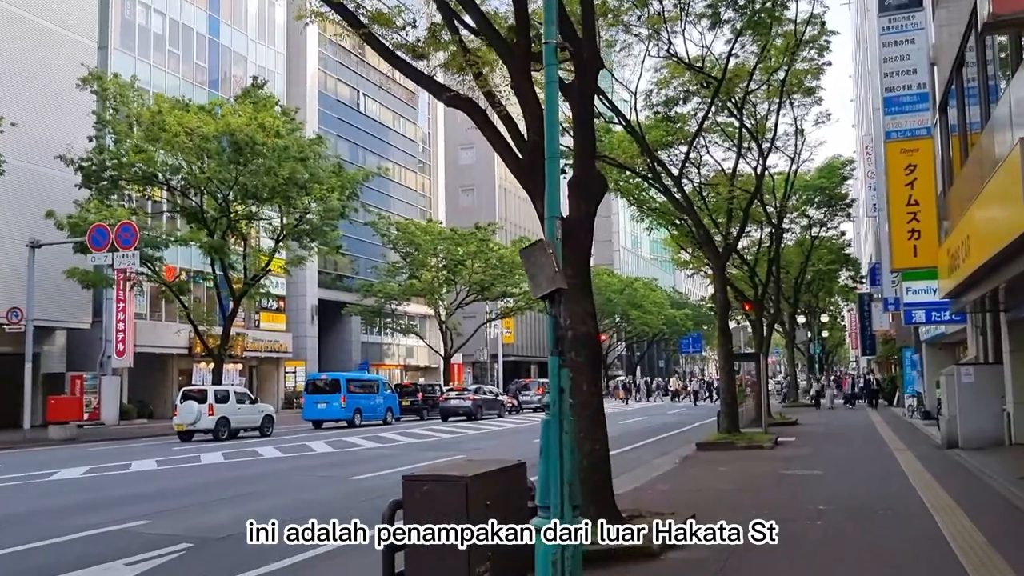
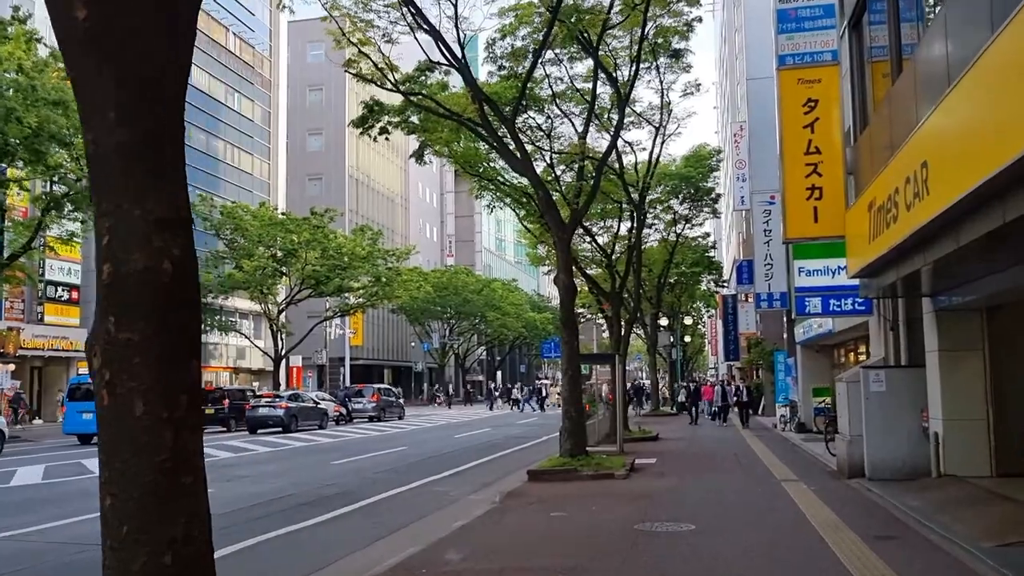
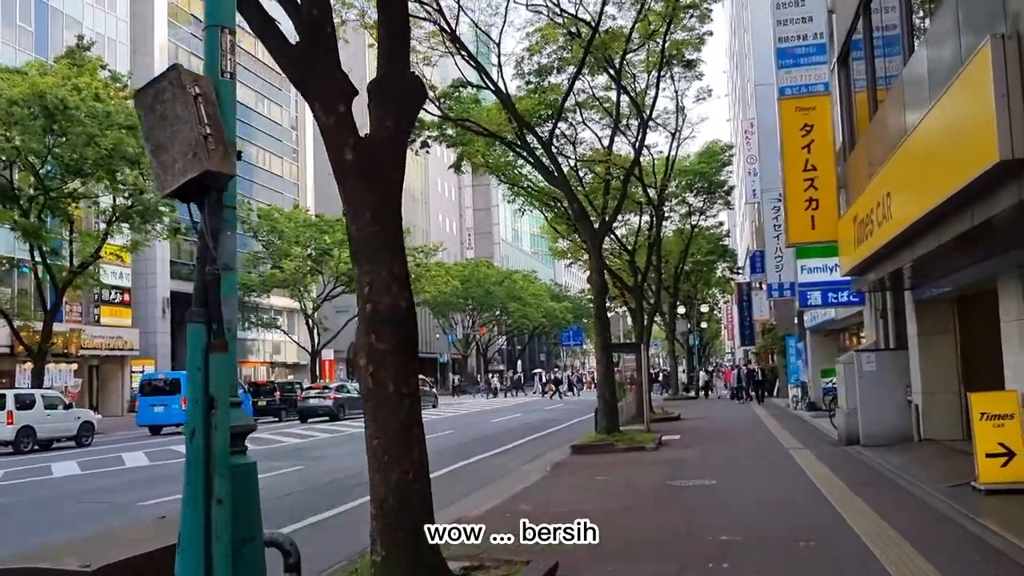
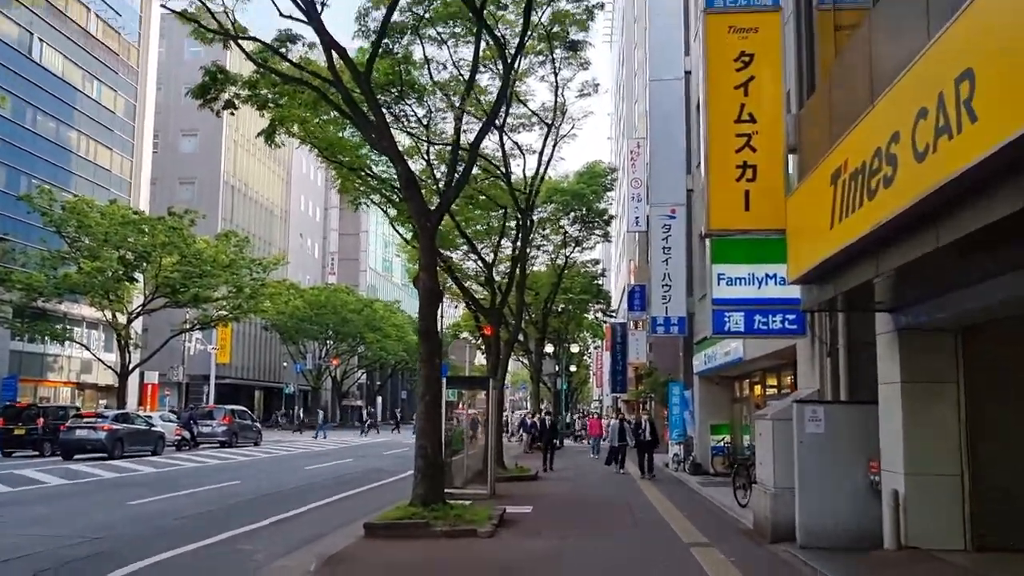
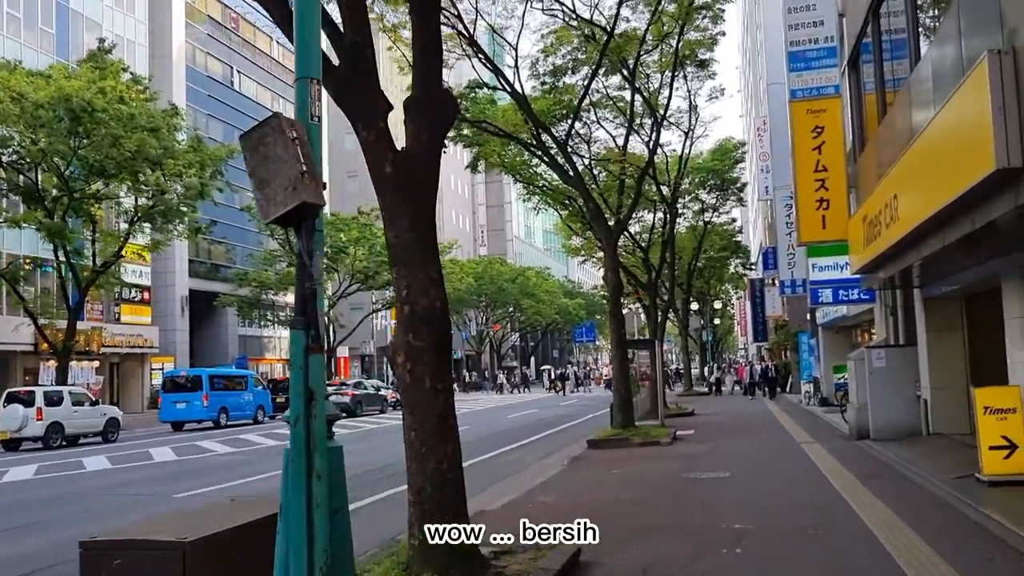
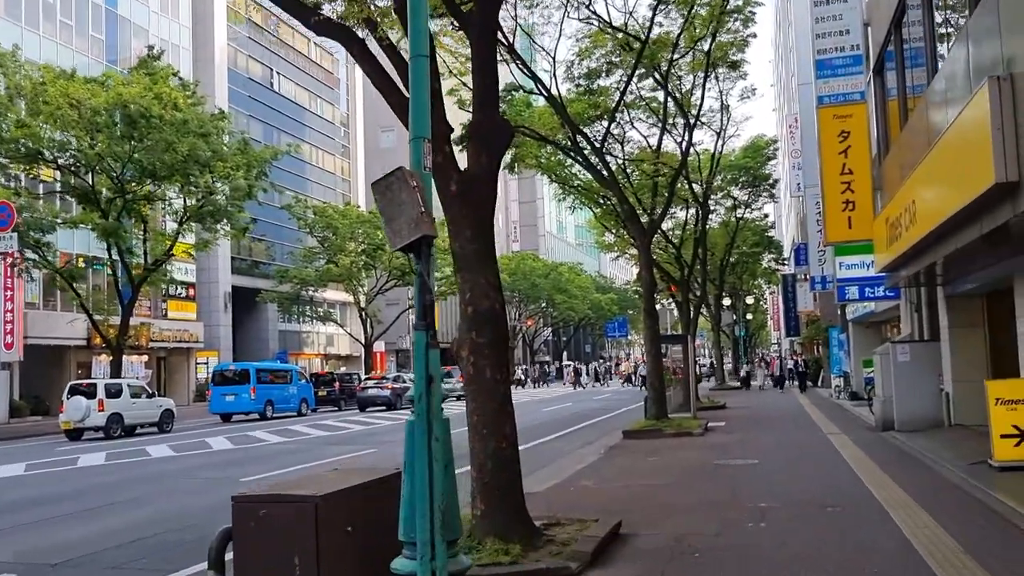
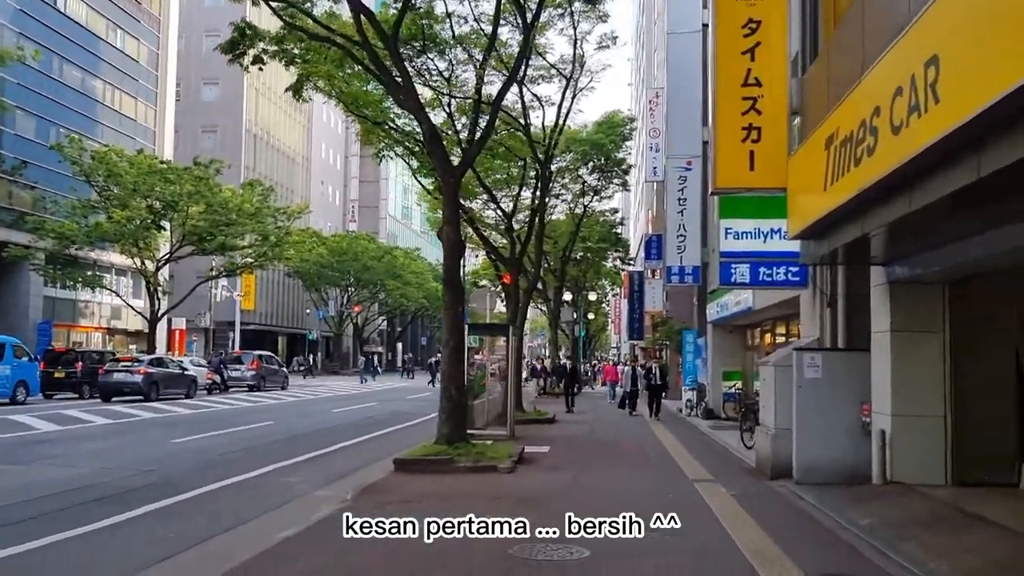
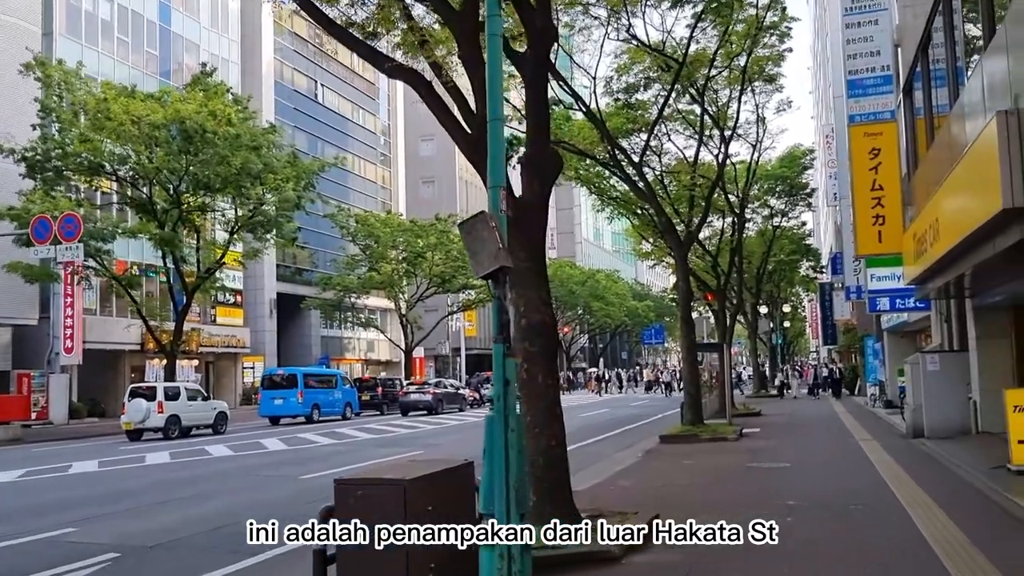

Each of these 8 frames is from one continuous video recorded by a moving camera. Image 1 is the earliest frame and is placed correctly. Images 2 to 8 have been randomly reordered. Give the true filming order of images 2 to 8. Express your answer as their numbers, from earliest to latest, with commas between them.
8, 6, 5, 3, 2, 7, 4
